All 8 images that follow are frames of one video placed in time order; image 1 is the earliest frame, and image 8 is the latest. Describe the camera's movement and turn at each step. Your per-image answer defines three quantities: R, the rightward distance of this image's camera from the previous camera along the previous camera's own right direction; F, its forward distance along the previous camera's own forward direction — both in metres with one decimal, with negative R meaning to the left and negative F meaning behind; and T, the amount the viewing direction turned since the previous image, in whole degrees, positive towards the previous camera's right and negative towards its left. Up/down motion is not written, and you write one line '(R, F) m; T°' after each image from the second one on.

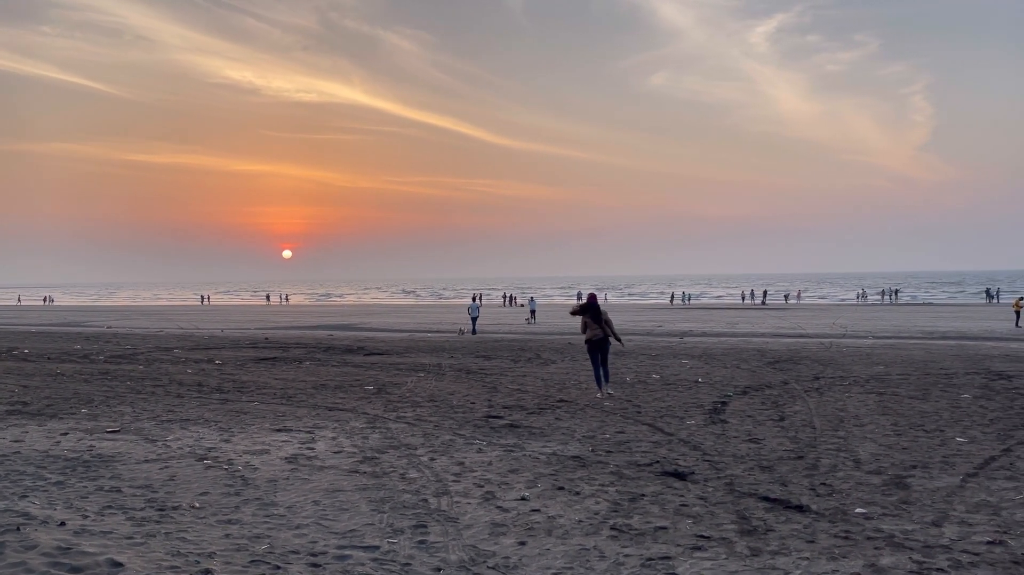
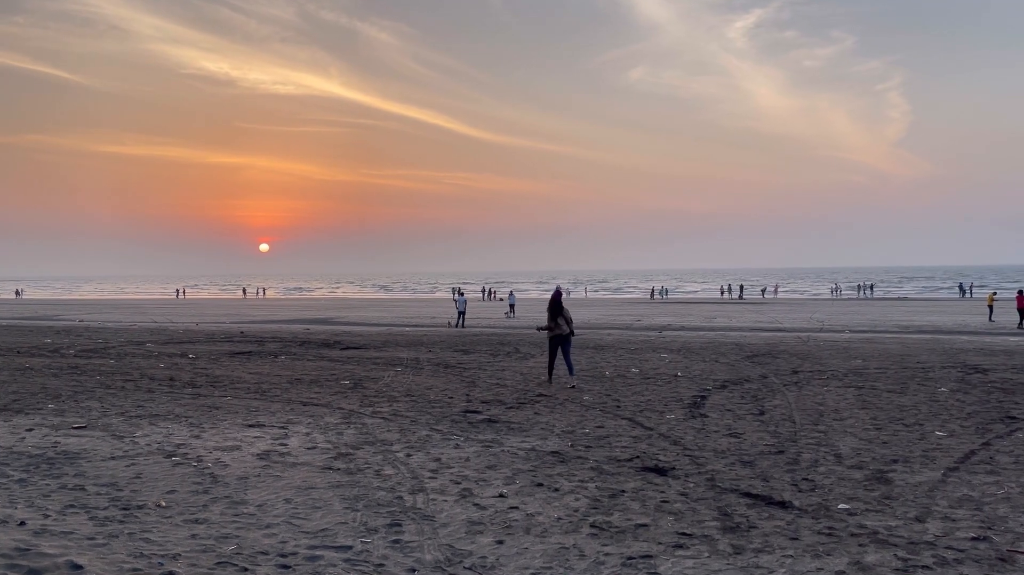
(0.0, +0.2) m; +1°
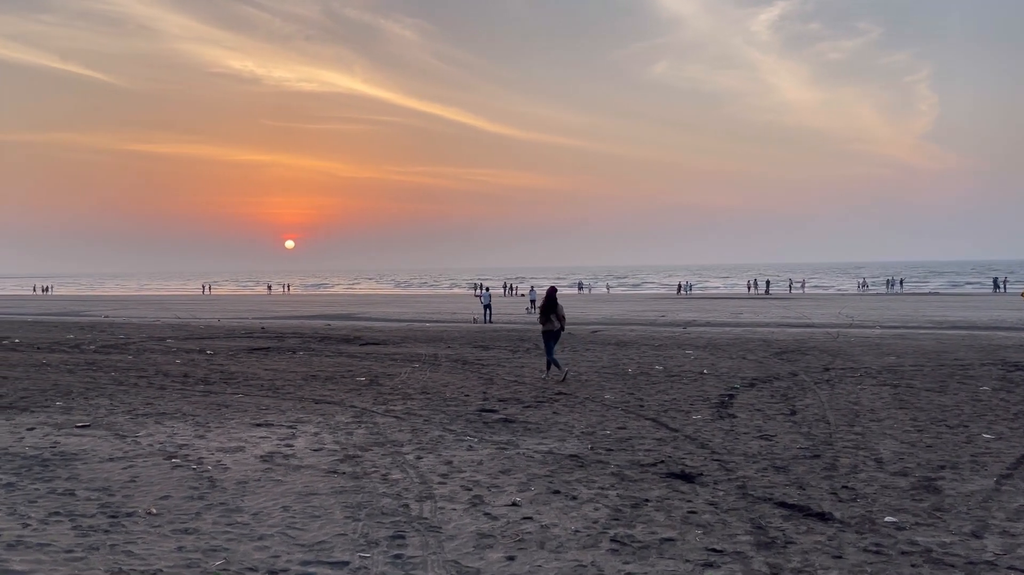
(+0.1, +0.5) m; -2°
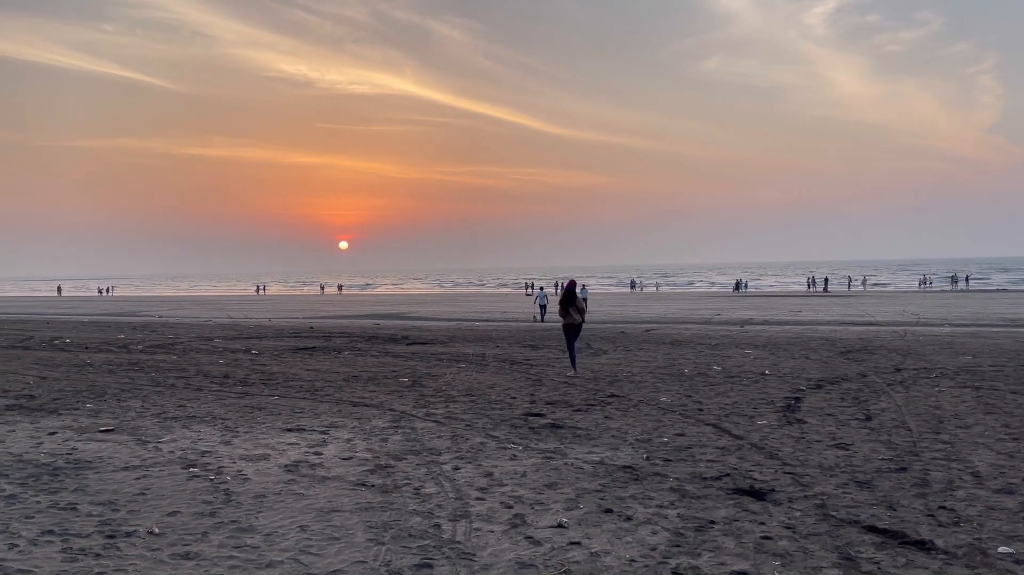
(0.0, +0.7) m; -3°
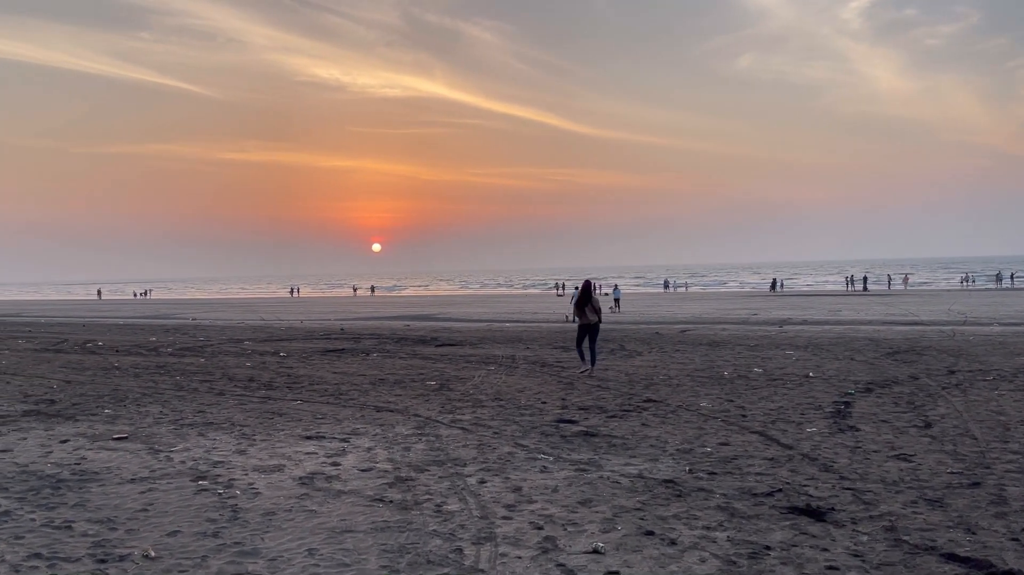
(0.0, +0.5) m; -2°
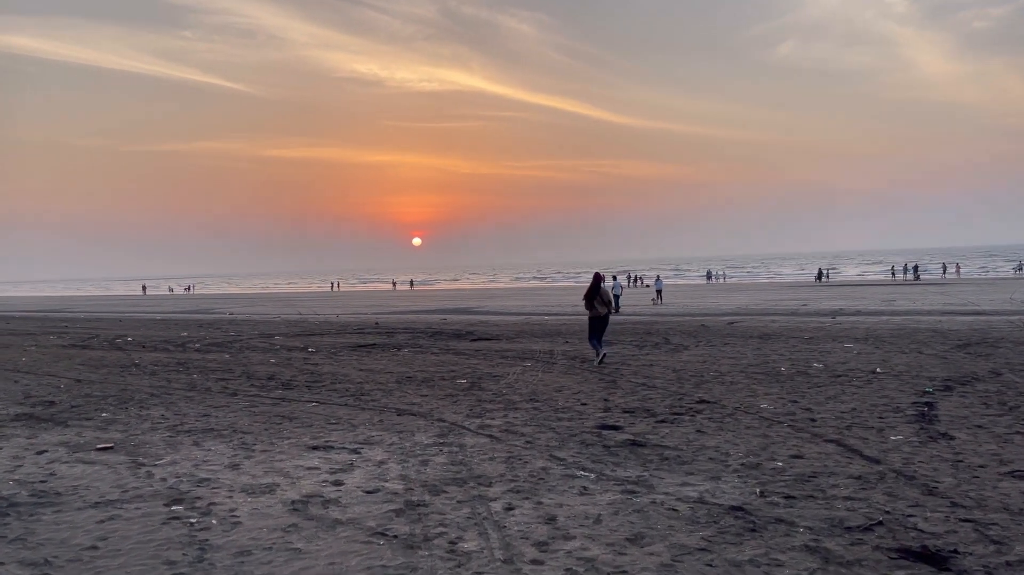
(+0.1, +1.1) m; -3°
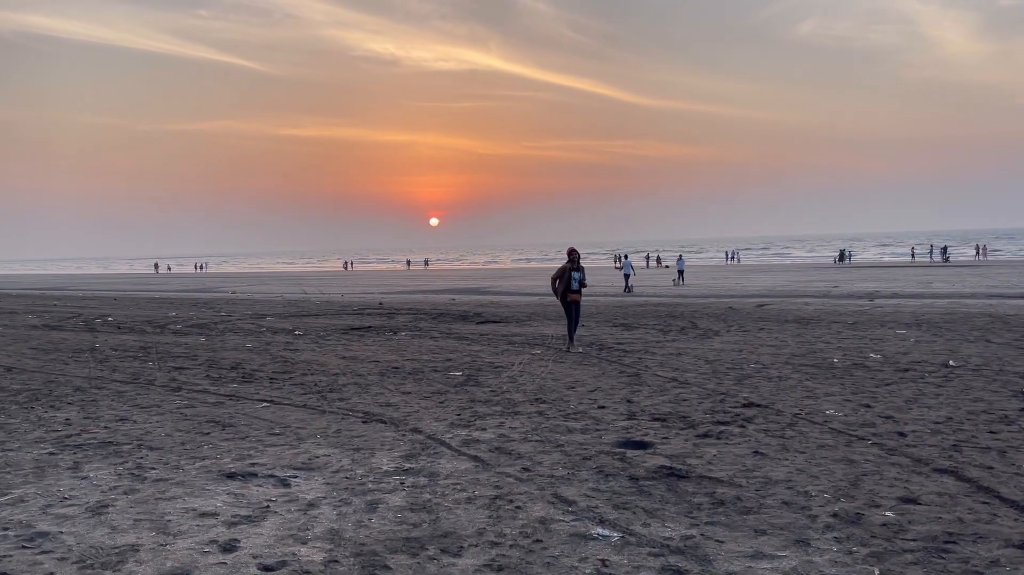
(+0.2, +2.0) m; -1°
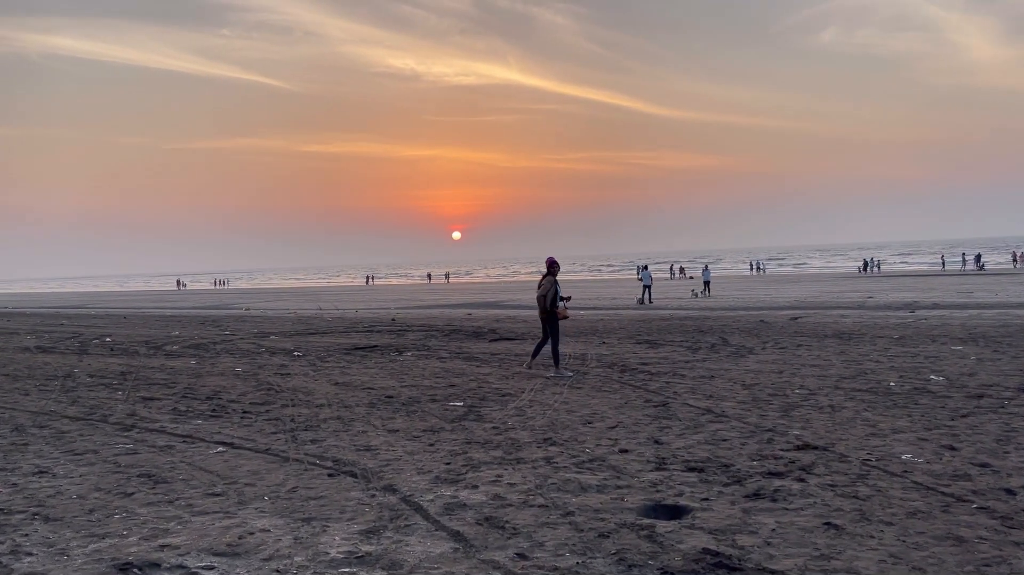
(+0.2, +1.4) m; -2°
